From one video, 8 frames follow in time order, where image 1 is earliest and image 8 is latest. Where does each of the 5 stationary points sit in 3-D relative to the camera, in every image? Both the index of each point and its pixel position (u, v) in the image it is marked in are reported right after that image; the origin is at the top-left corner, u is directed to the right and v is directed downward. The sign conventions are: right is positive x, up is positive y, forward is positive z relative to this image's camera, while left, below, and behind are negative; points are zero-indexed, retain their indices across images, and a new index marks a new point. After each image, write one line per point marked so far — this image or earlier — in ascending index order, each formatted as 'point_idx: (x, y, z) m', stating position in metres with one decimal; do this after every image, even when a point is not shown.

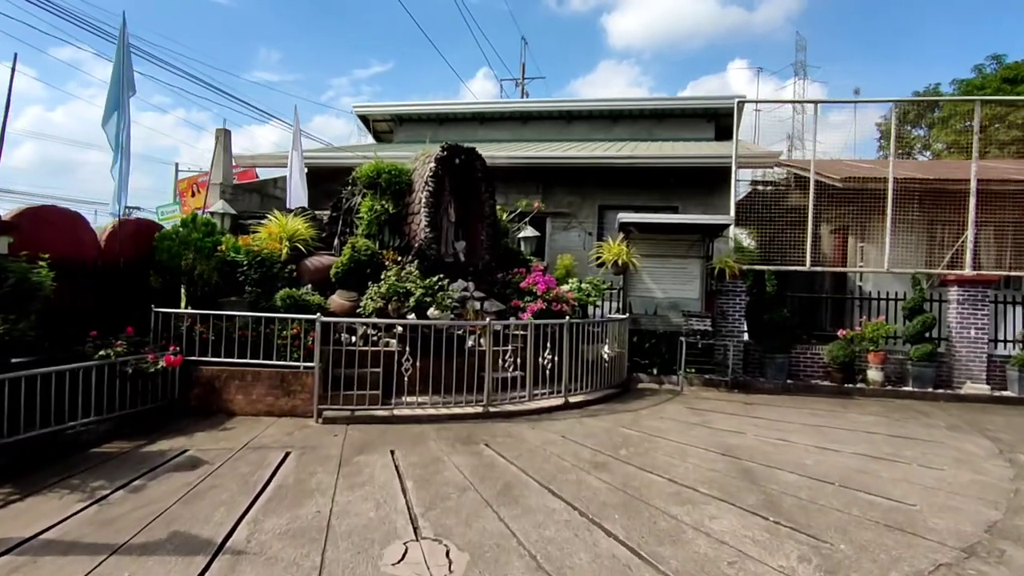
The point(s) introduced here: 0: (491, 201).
0: (-0.3, +1.3, +9.9) m
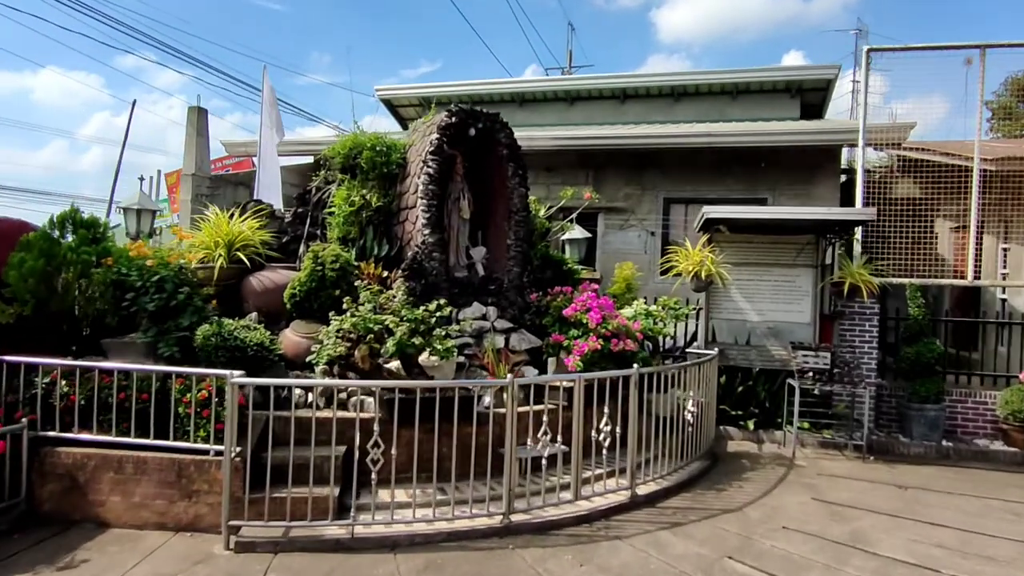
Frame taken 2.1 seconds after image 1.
0: (+0.1, +1.0, +6.9) m
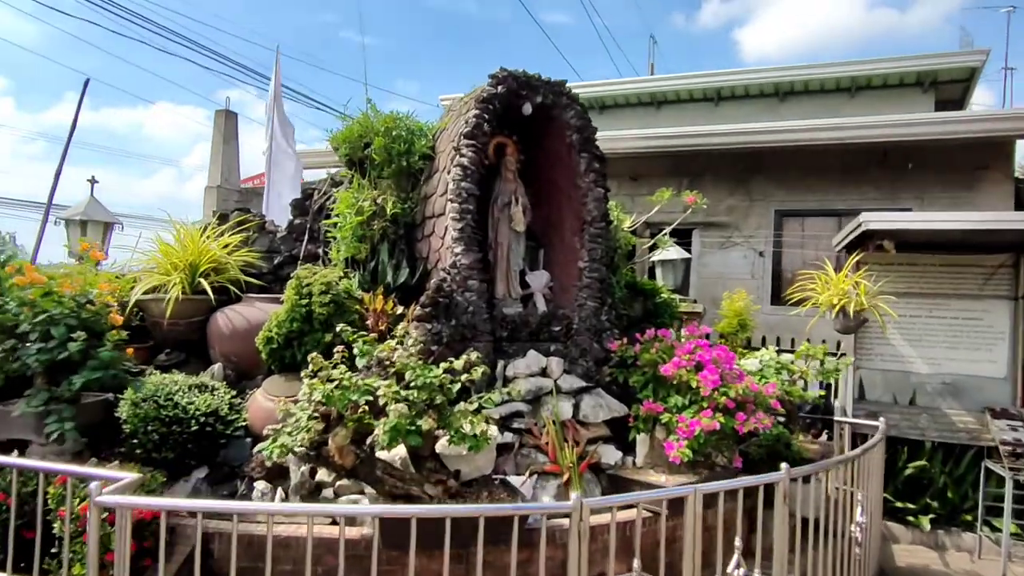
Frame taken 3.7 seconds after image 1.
0: (+0.6, +0.7, +4.9) m
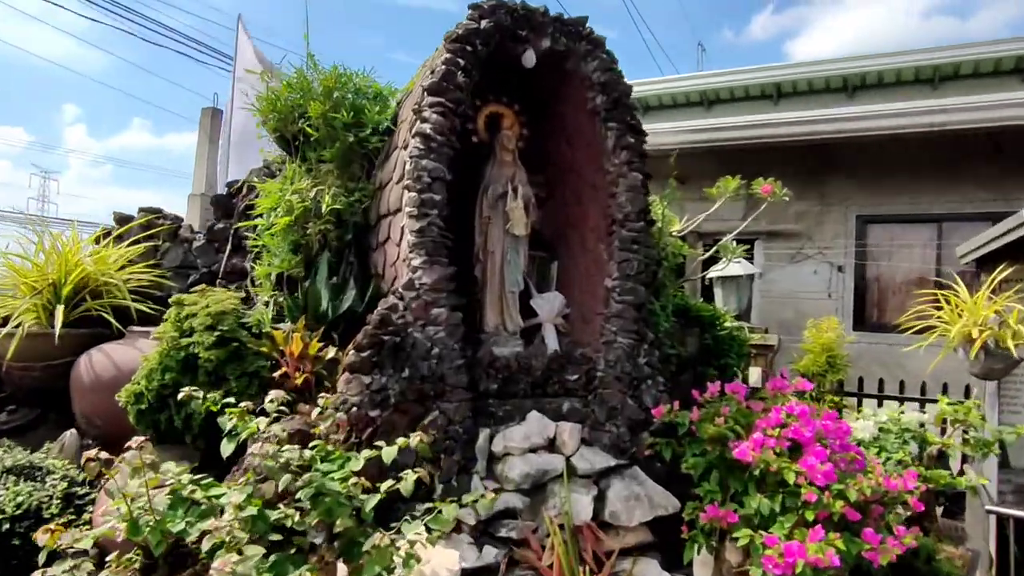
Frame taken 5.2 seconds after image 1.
0: (+0.6, +0.6, +3.4) m
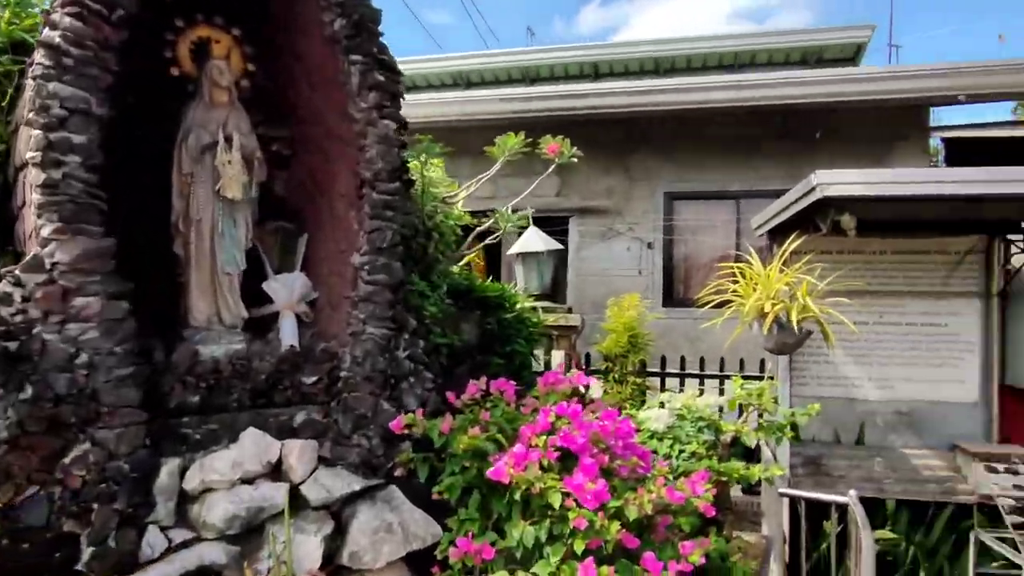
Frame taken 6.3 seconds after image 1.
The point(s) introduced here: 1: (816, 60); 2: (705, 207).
0: (-0.5, +0.6, +2.7) m
1: (+2.7, +2.0, +5.9) m
2: (+1.6, +0.6, +5.4) m
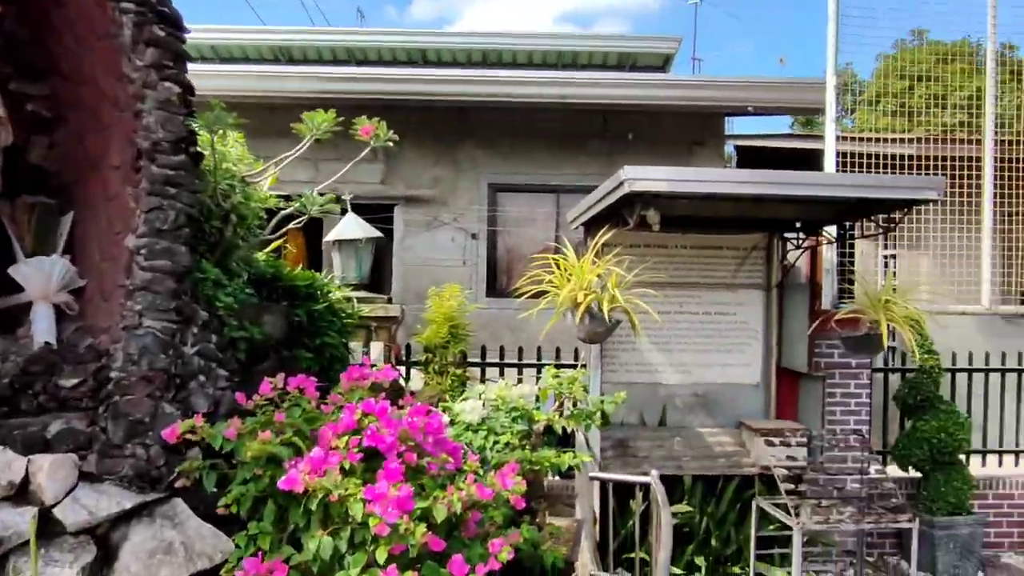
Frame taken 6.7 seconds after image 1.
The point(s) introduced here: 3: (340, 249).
0: (-1.2, +0.7, +2.4) m
1: (+1.1, +2.0, +6.3) m
2: (+0.1, +0.7, +5.5) m
3: (-1.1, +0.3, +4.4) m
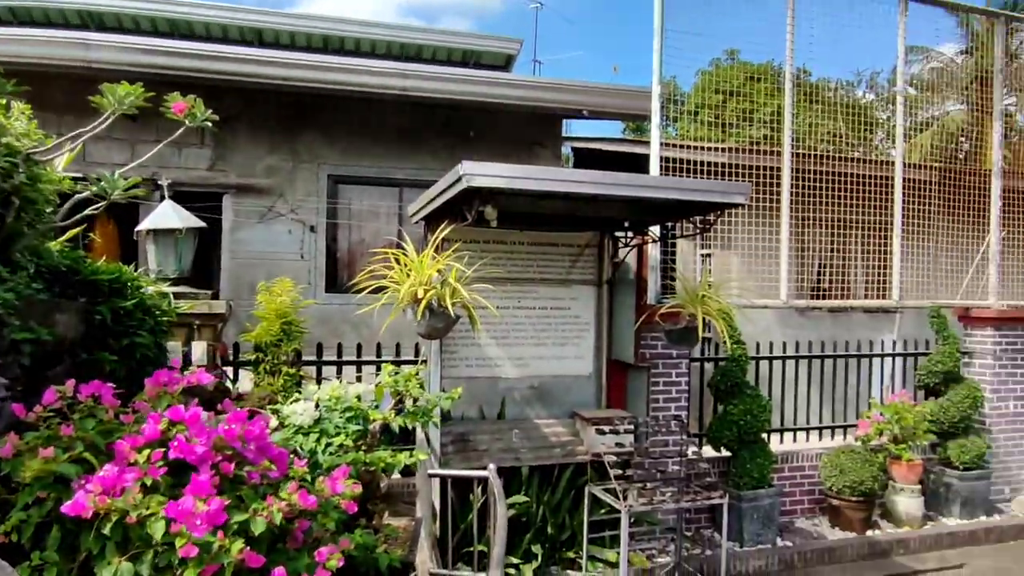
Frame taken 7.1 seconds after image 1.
0: (-1.7, +0.7, +2.0) m
1: (-0.4, +2.1, +6.3) m
2: (-1.1, +0.8, +5.4) m
3: (-2.1, +0.3, +4.0) m
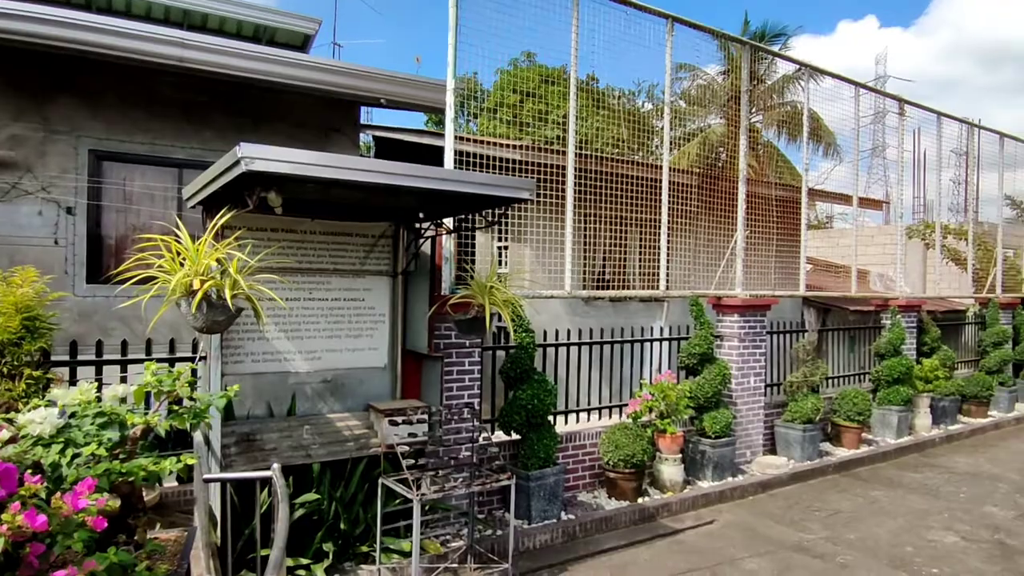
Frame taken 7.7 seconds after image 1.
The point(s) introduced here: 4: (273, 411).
0: (-2.3, +0.7, +1.4) m
1: (-2.2, +2.2, +5.9) m
2: (-2.7, +0.8, +4.8) m
3: (-3.2, +0.3, +3.3) m
4: (-1.4, -0.7, +3.8) m
